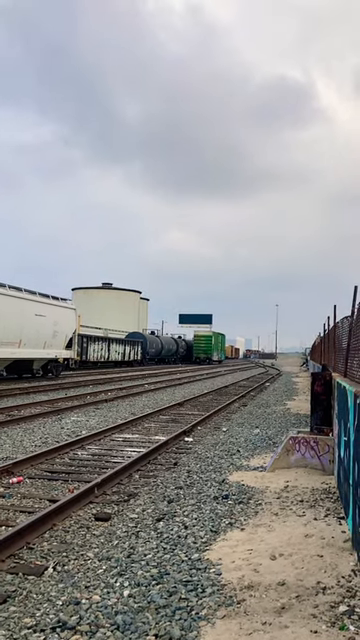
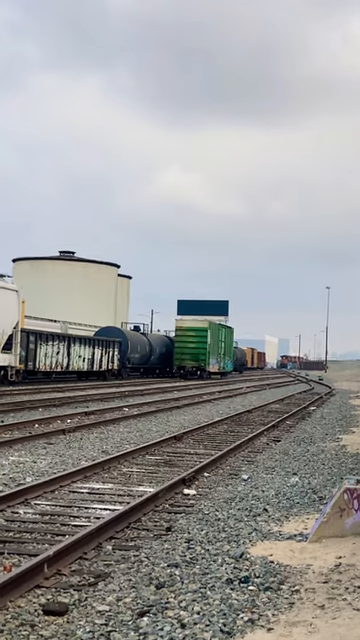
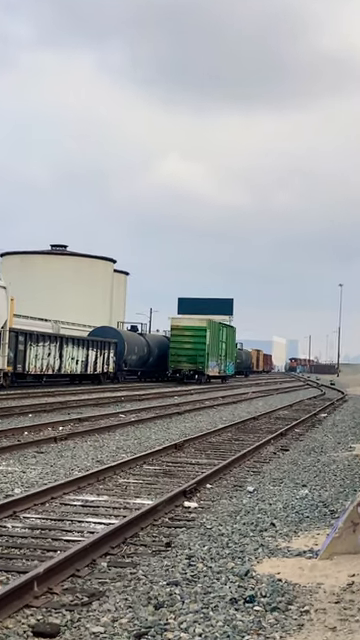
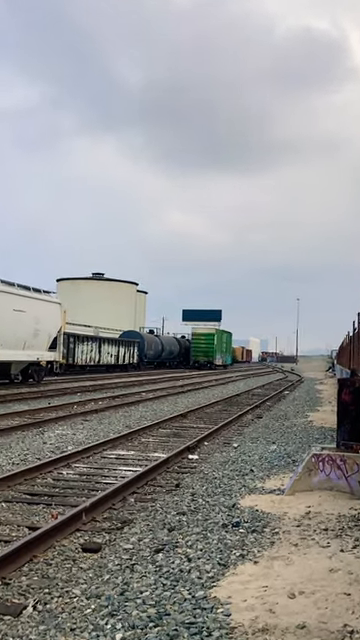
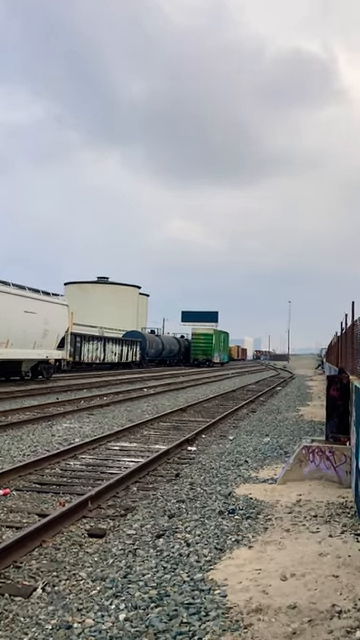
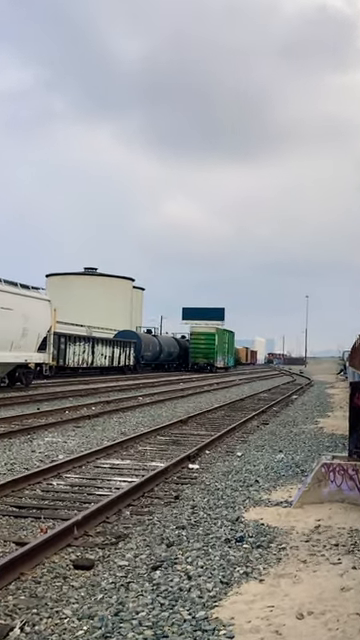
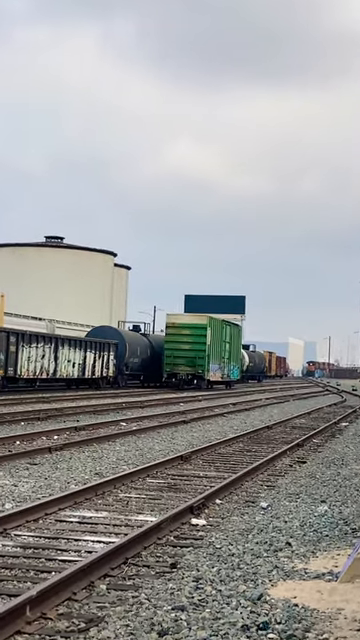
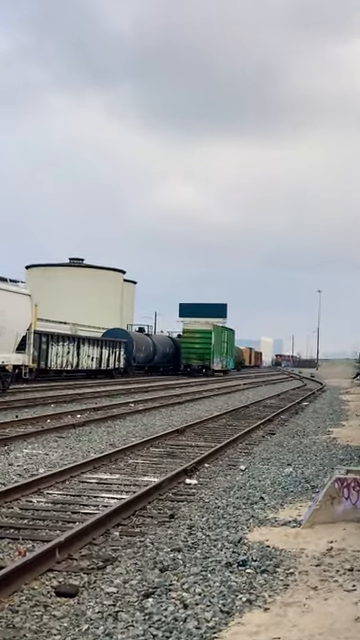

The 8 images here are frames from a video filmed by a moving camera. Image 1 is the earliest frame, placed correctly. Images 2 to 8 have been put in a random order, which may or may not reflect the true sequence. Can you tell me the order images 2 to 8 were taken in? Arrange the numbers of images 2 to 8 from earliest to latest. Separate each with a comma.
5, 4, 6, 8, 2, 3, 7
